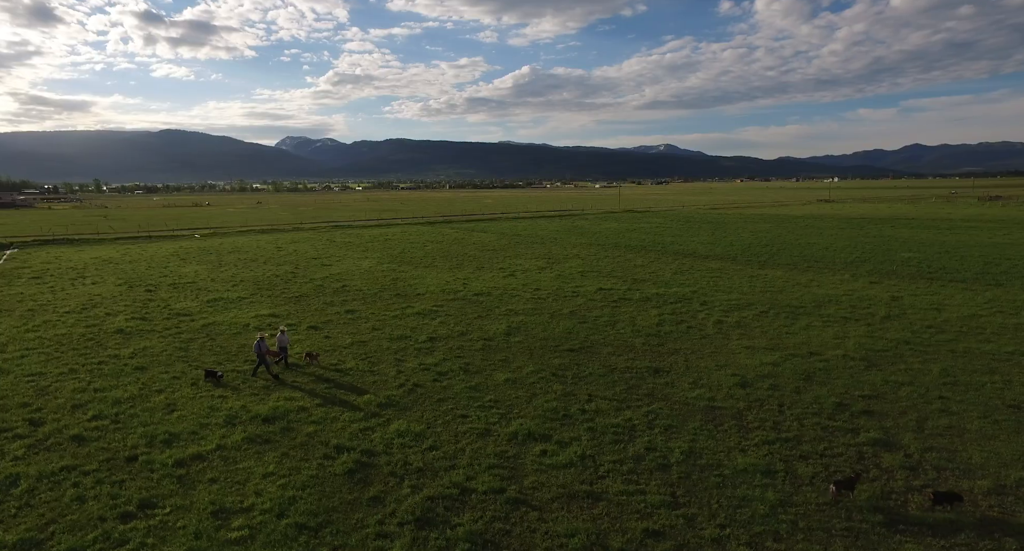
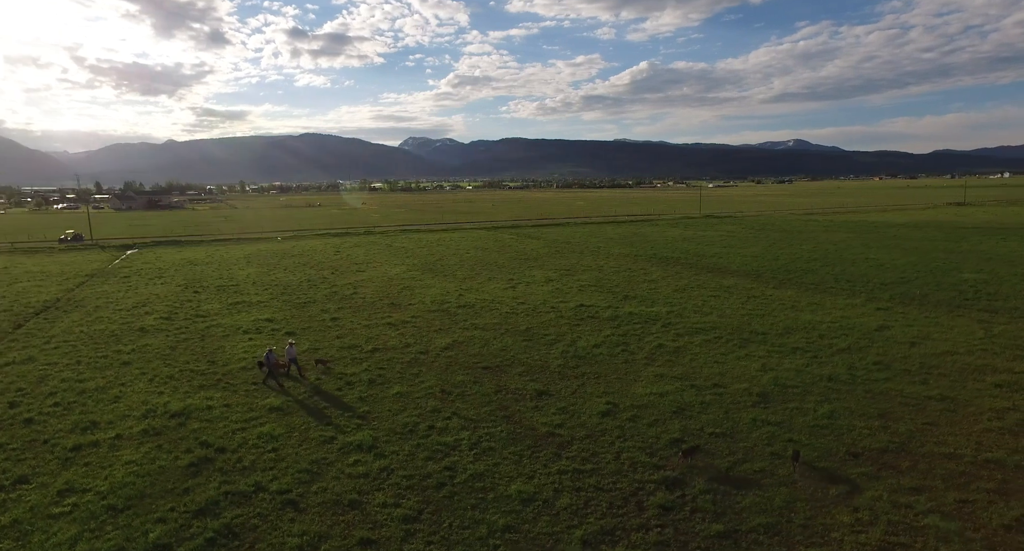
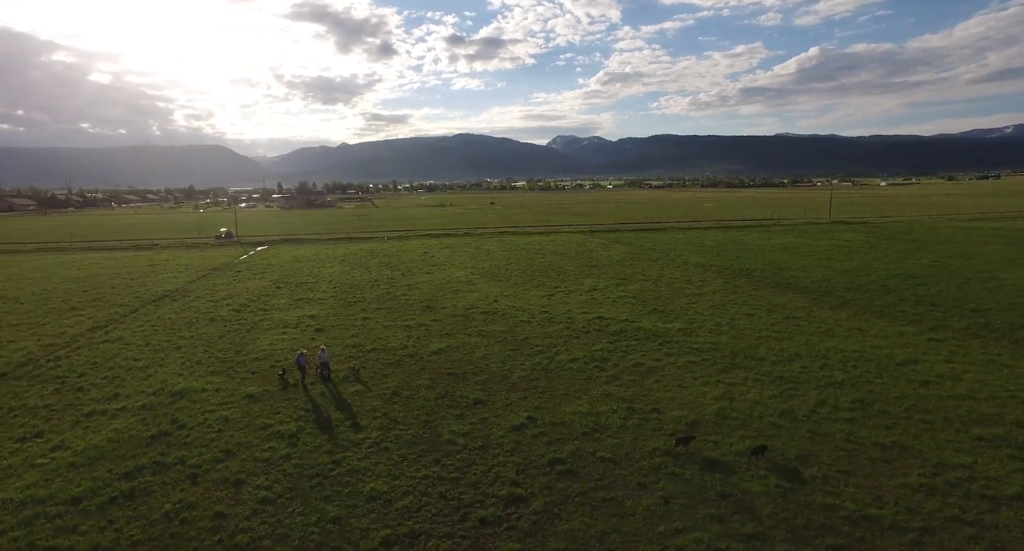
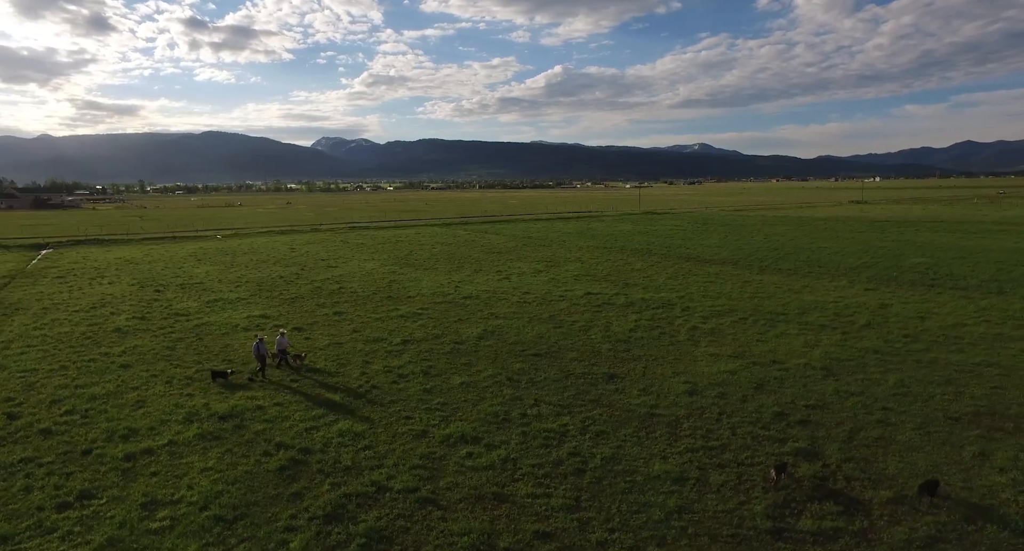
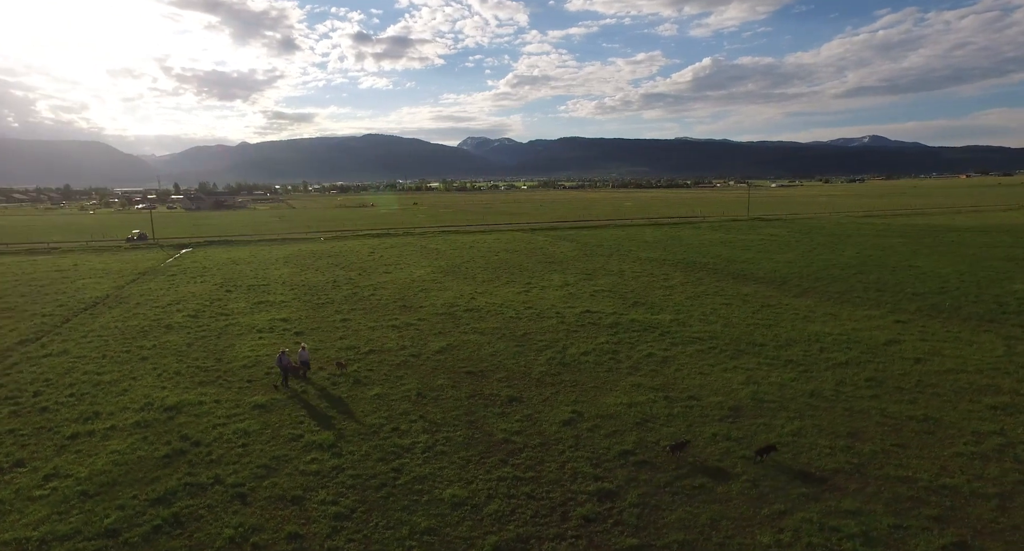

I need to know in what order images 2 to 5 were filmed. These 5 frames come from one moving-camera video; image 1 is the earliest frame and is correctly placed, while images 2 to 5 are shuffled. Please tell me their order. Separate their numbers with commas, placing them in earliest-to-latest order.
4, 2, 5, 3
